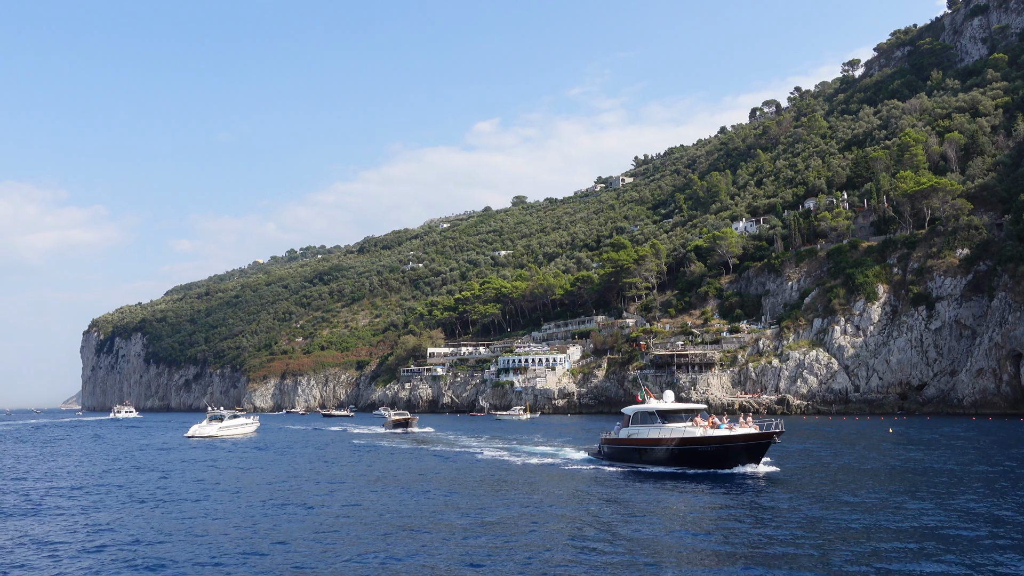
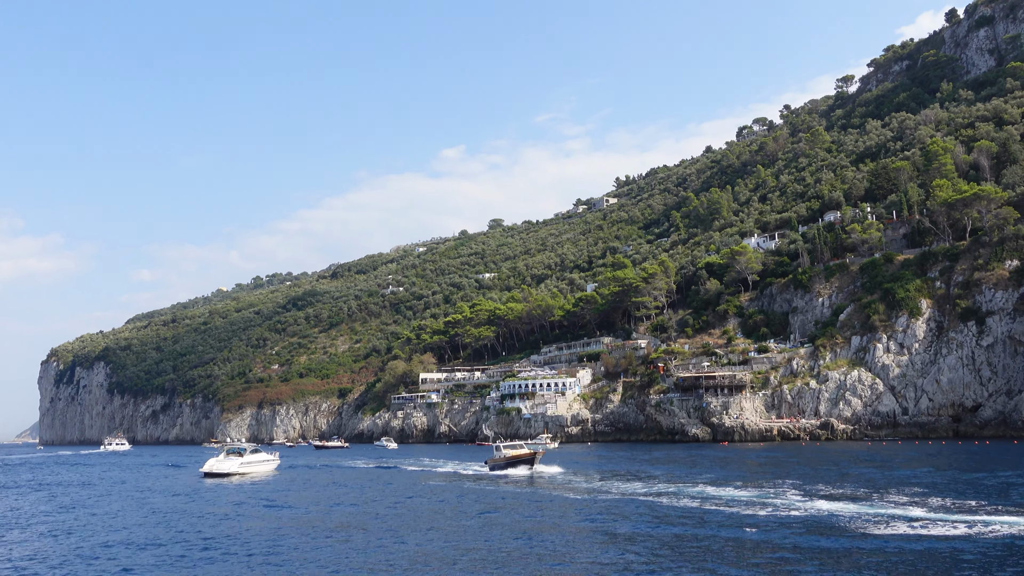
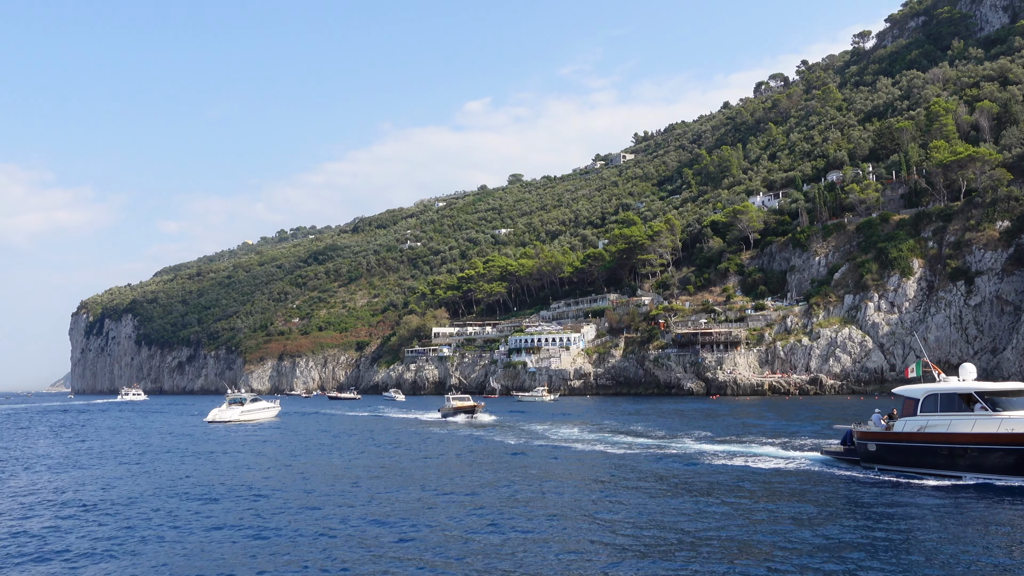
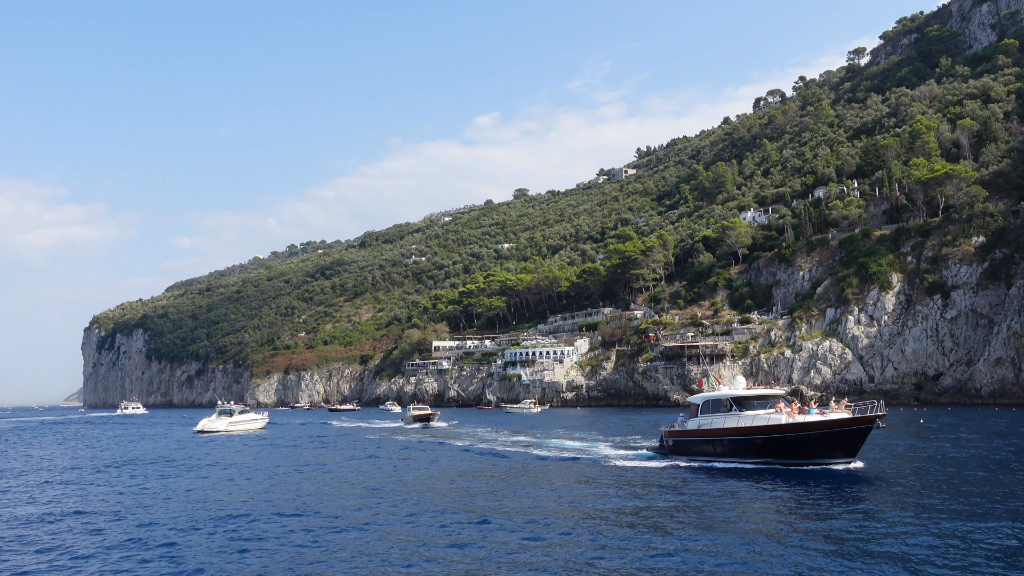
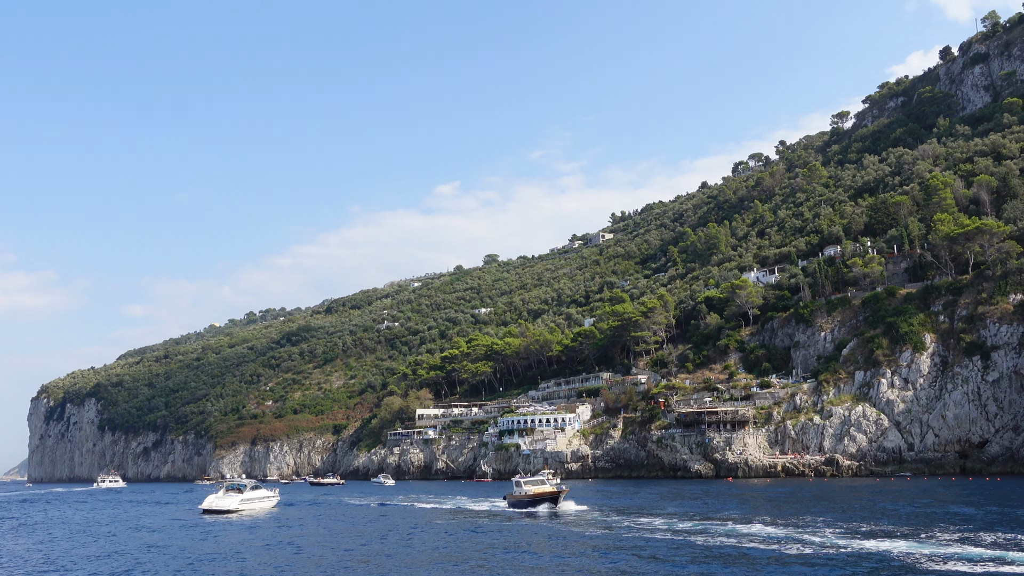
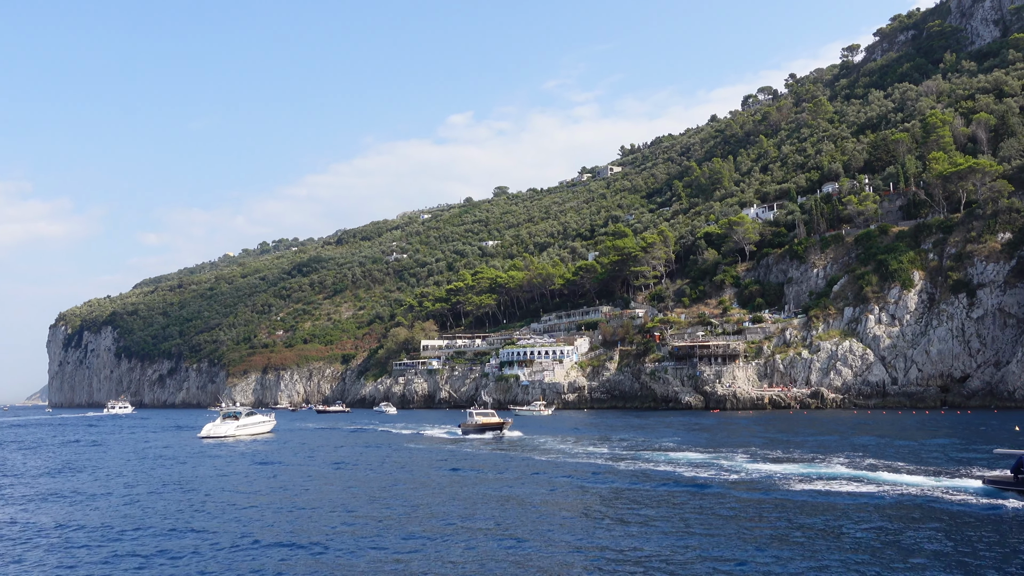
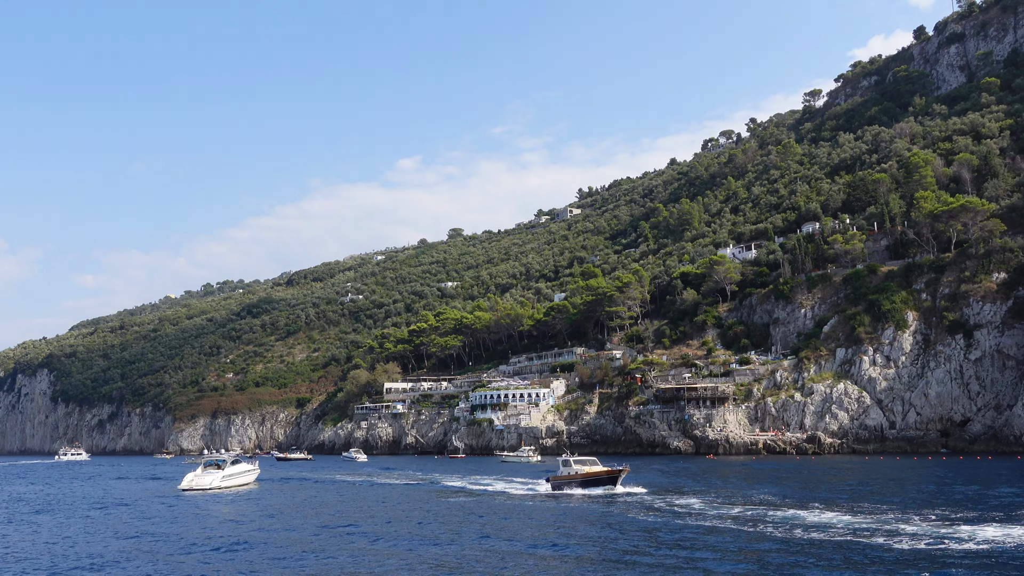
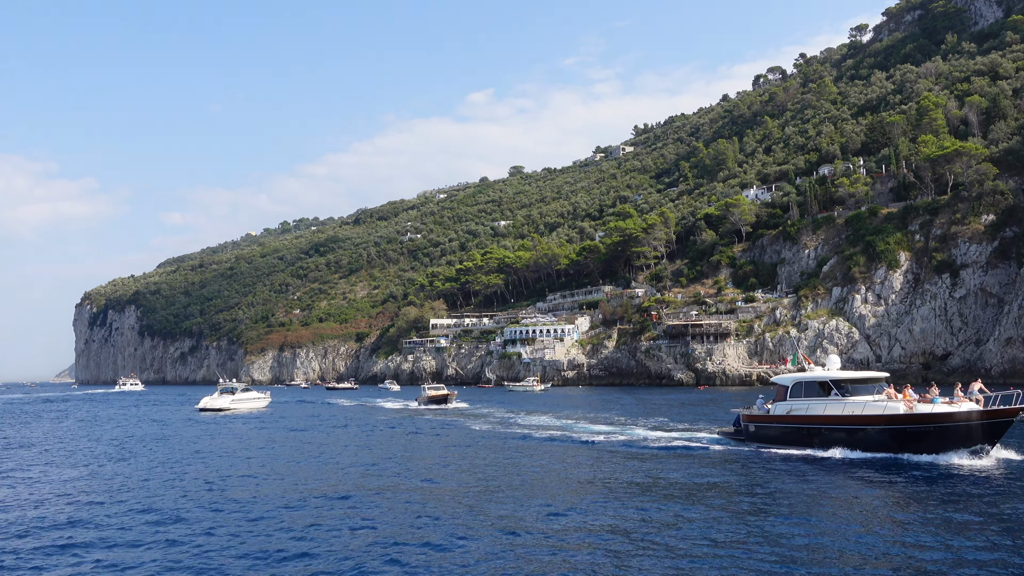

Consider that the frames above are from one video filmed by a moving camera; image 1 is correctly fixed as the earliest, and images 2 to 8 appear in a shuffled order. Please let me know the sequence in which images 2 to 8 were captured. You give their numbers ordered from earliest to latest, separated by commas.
4, 8, 3, 6, 2, 5, 7
